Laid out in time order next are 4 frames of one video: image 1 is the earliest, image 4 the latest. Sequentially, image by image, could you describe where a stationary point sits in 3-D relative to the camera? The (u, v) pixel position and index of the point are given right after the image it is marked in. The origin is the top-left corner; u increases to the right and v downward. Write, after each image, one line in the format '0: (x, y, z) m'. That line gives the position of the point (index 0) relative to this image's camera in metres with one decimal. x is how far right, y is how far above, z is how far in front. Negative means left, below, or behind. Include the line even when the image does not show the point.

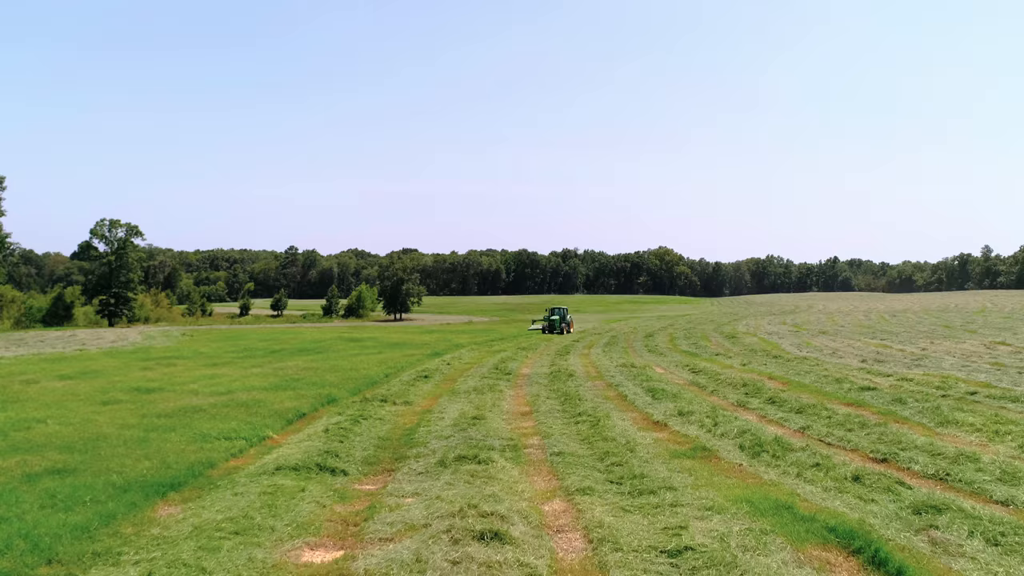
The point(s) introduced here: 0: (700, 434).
0: (+3.6, -2.8, +11.1) m
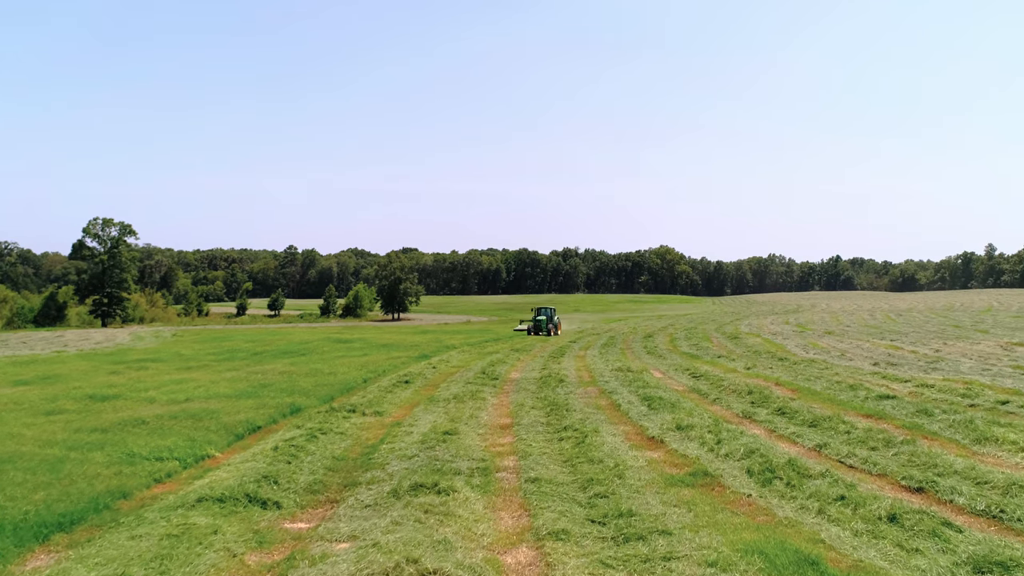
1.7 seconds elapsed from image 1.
0: (+3.2, -2.8, +9.7) m
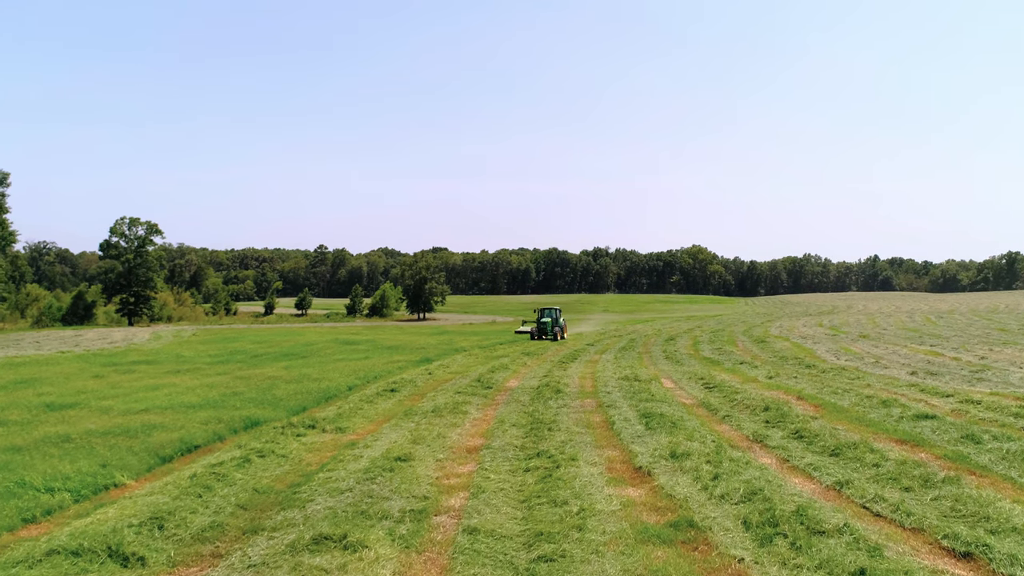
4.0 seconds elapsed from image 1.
0: (+2.5, -2.8, +8.0) m
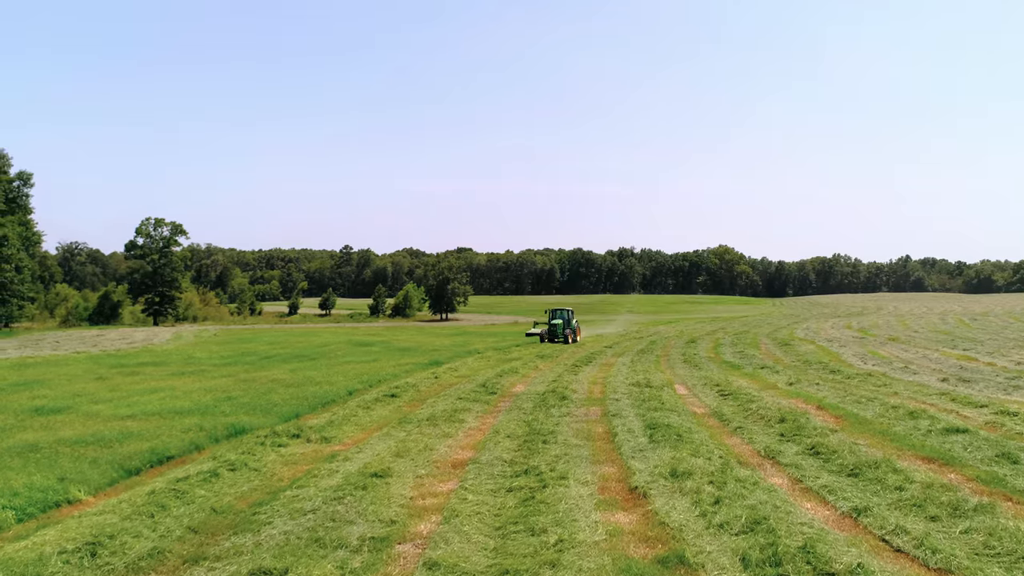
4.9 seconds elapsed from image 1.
0: (+2.2, -2.9, +7.2) m
